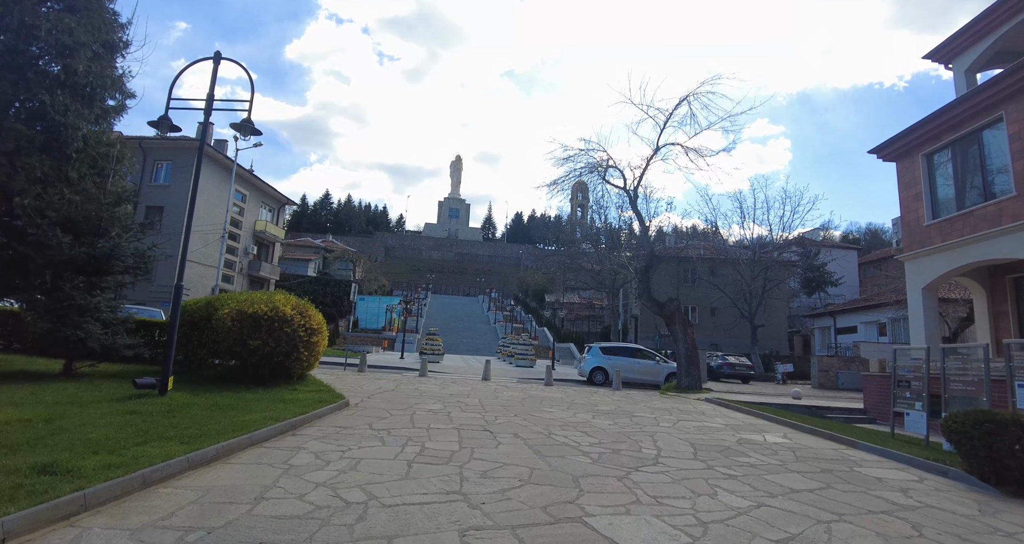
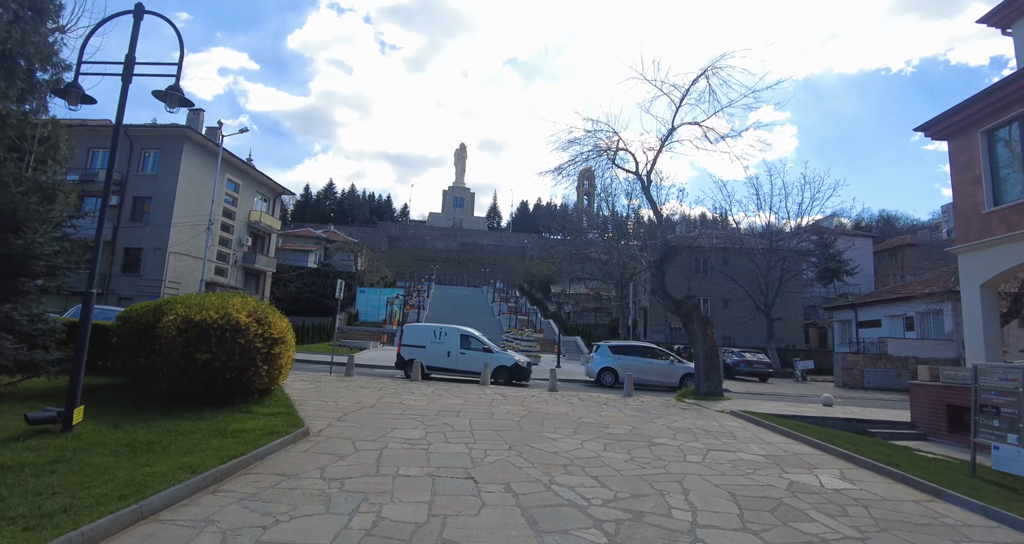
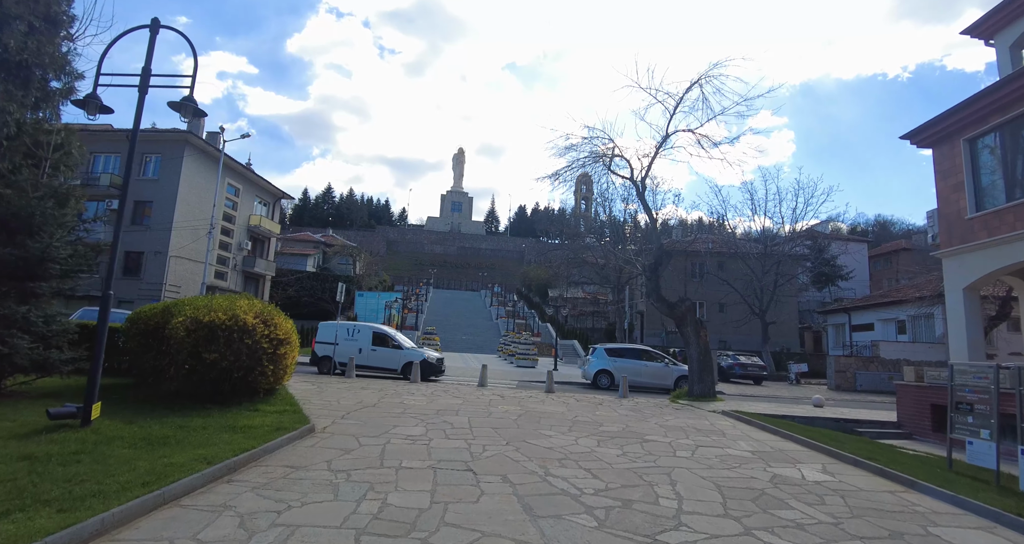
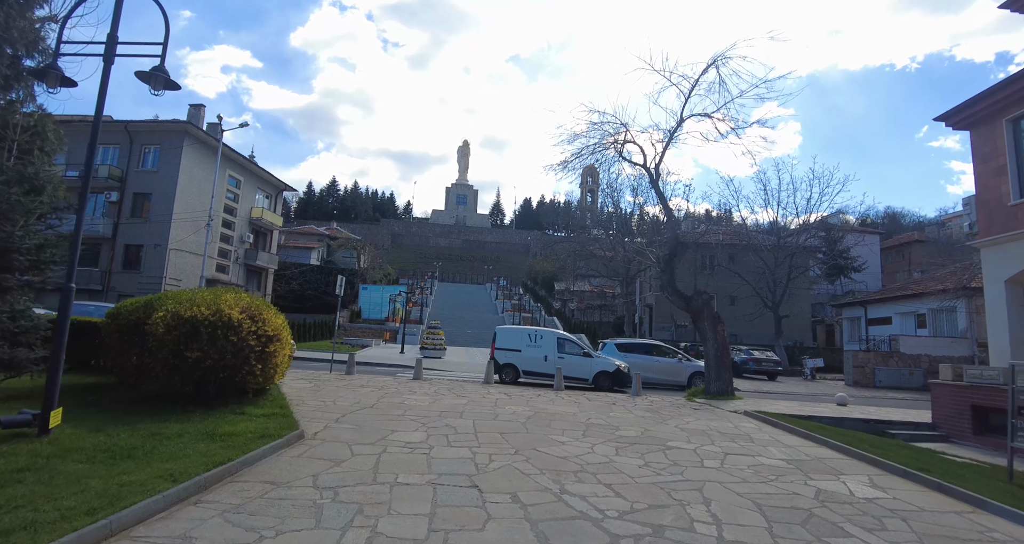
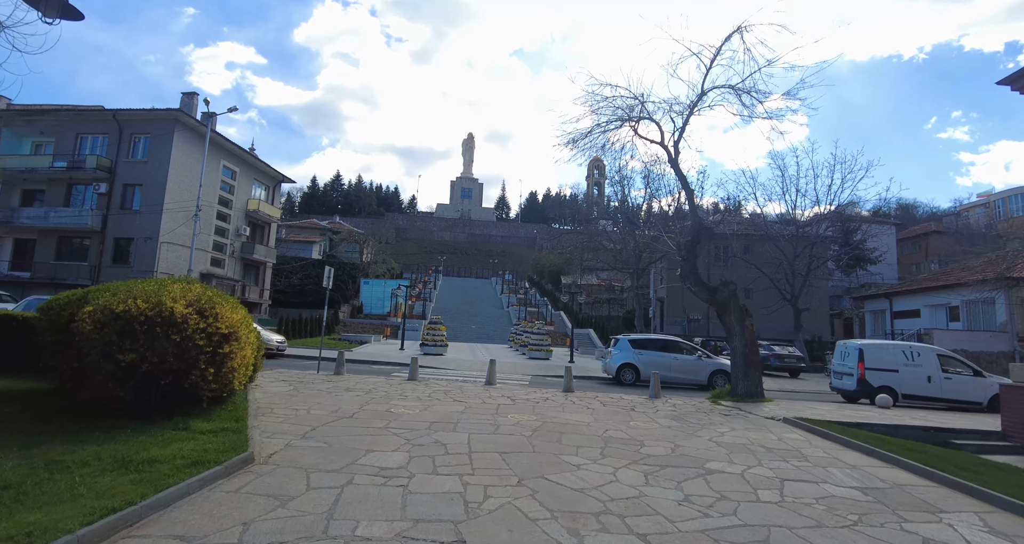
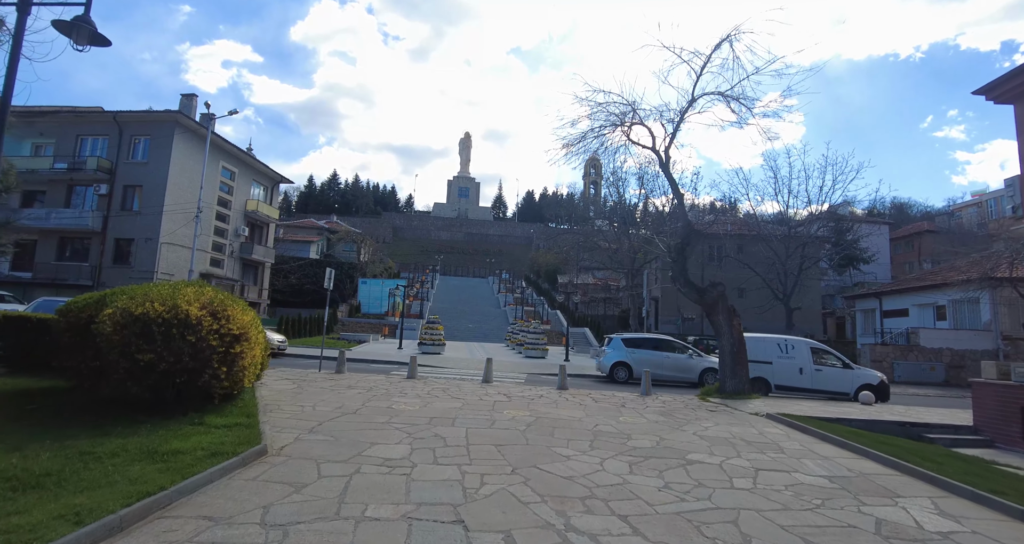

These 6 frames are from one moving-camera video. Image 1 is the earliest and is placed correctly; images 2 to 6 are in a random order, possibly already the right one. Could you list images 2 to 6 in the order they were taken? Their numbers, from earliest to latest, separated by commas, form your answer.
3, 2, 4, 6, 5
